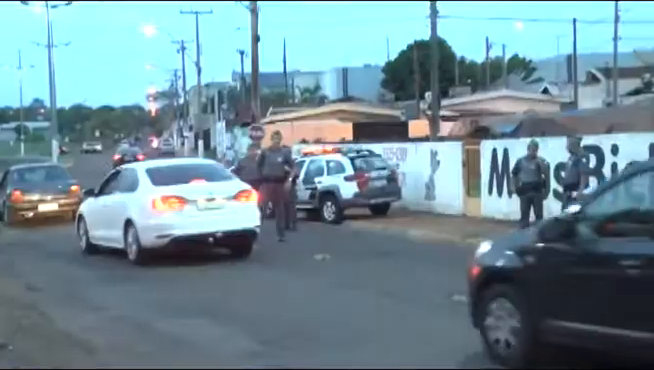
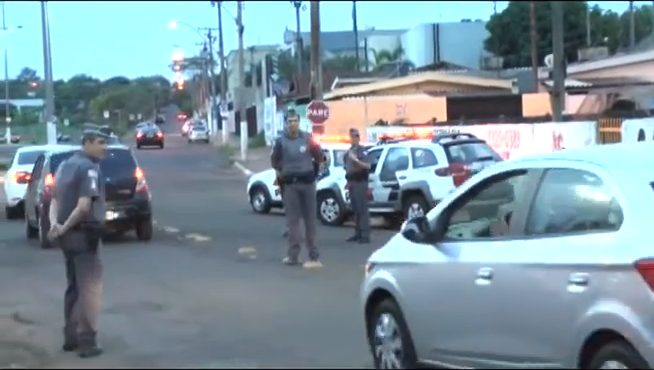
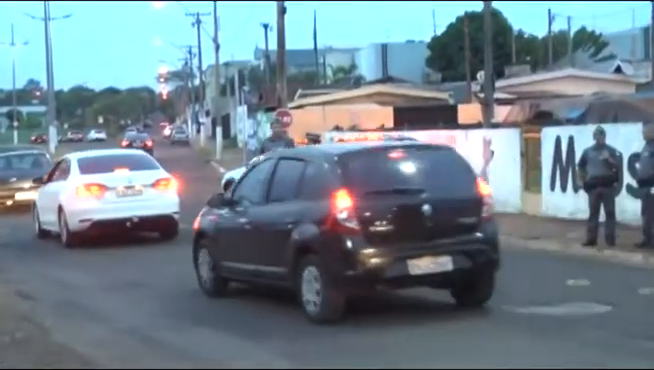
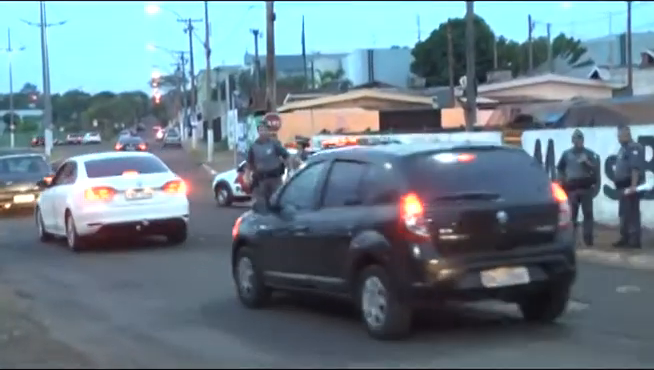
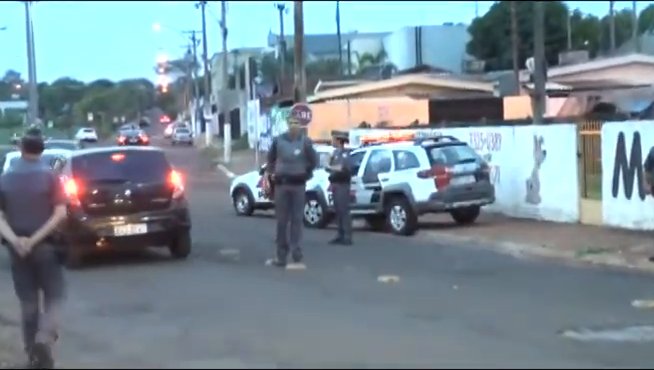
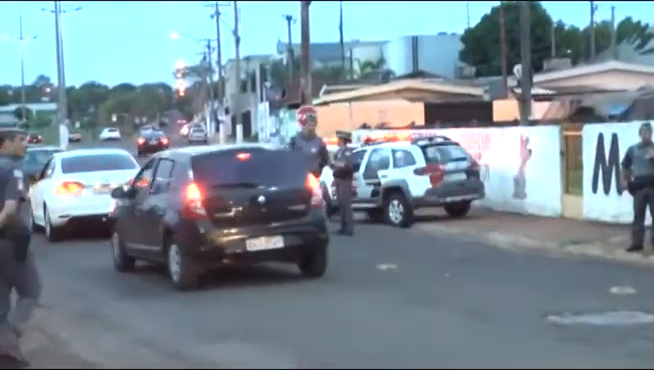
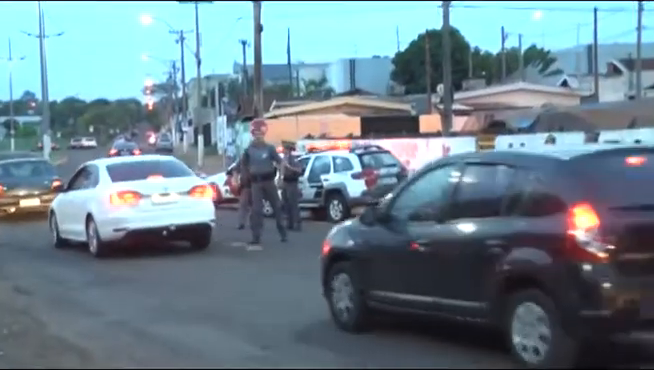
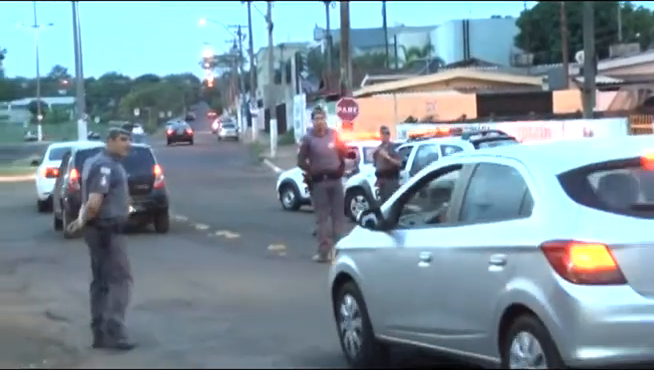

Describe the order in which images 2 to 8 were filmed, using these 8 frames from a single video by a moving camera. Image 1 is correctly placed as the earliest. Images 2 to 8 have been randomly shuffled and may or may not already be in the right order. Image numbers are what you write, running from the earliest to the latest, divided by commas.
7, 4, 3, 6, 5, 2, 8
